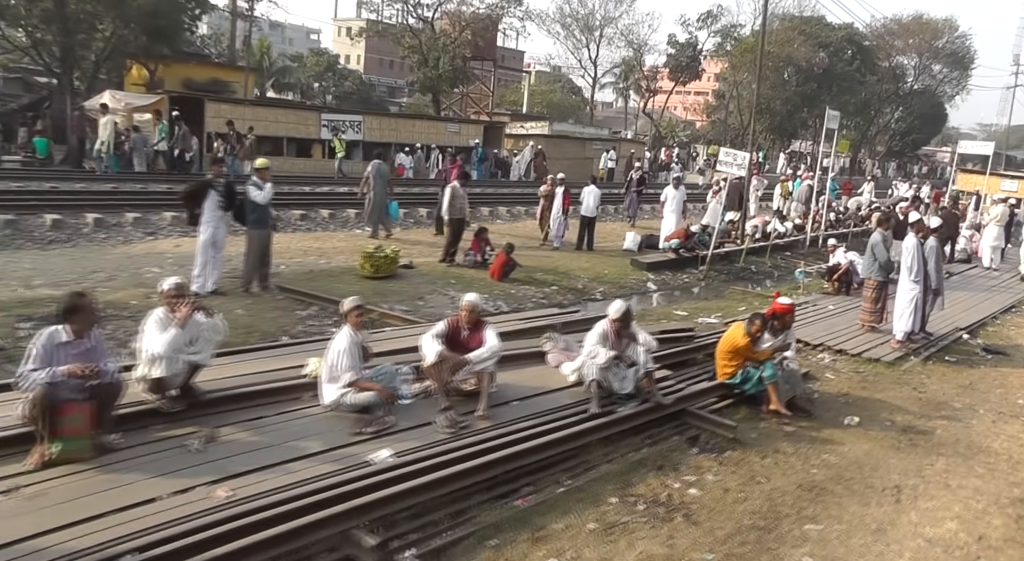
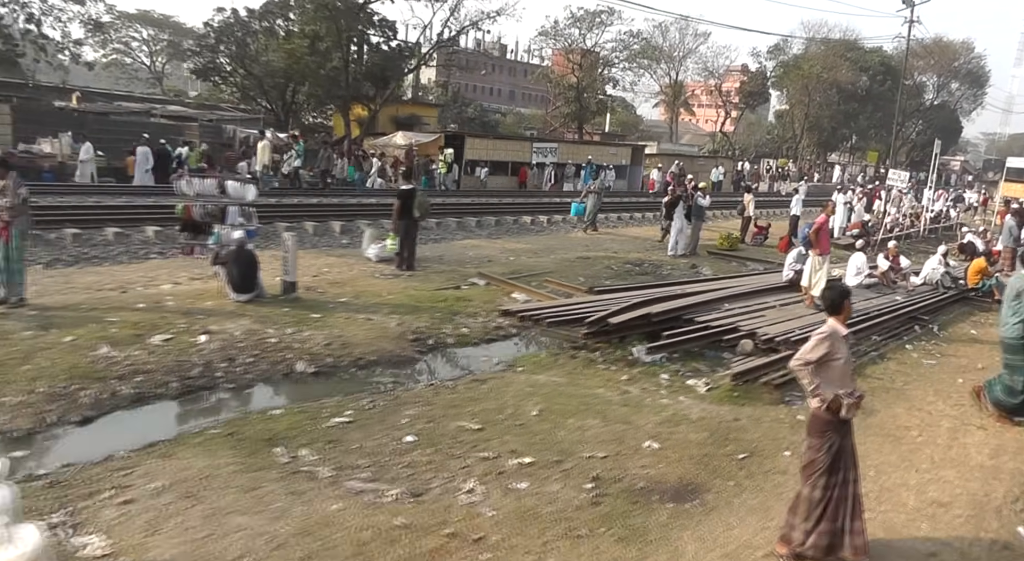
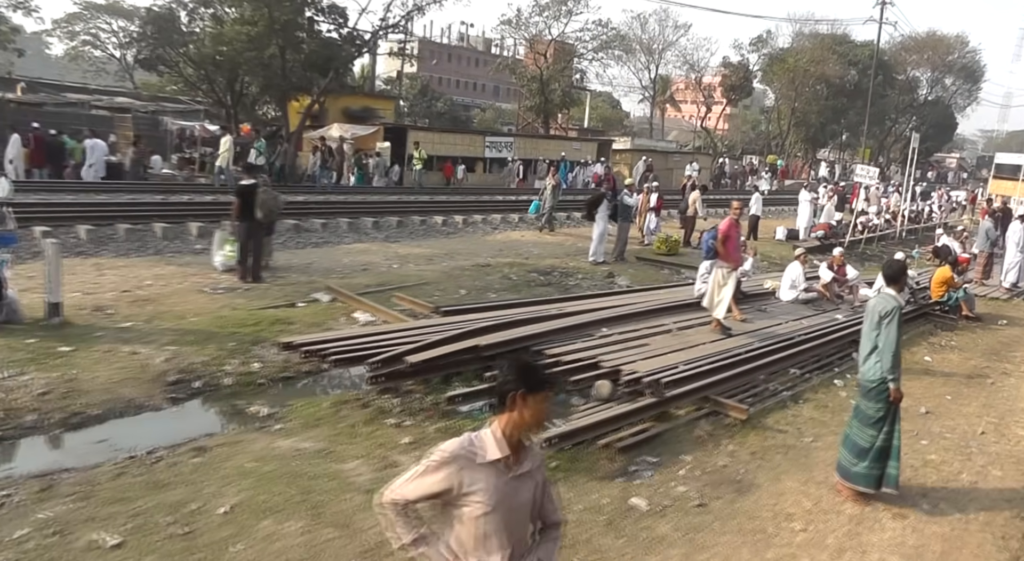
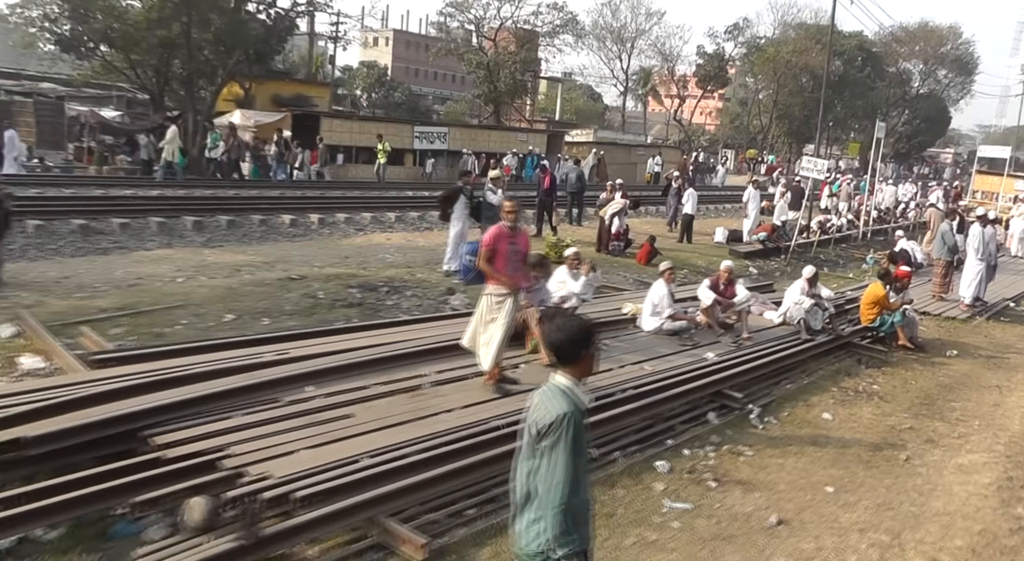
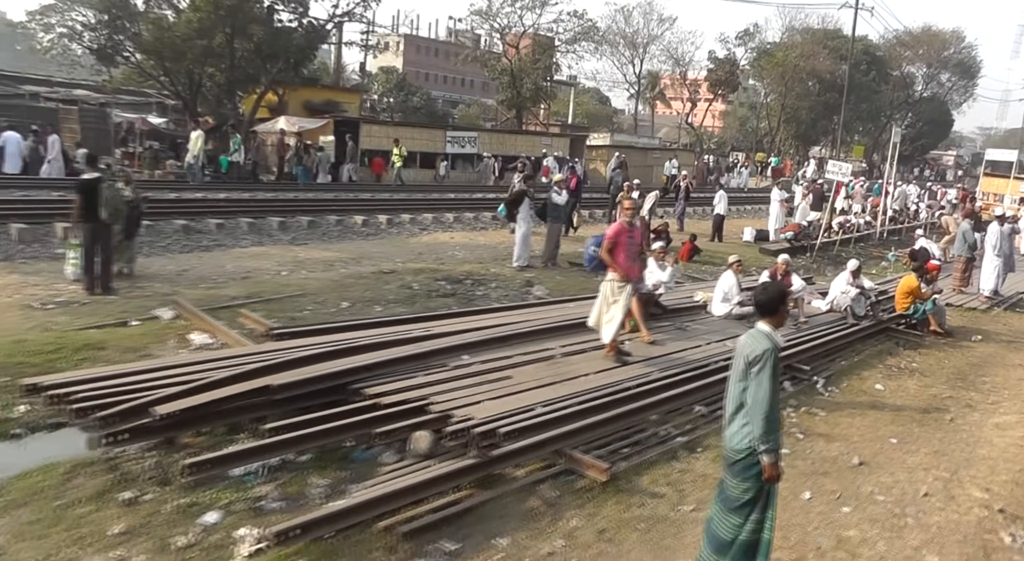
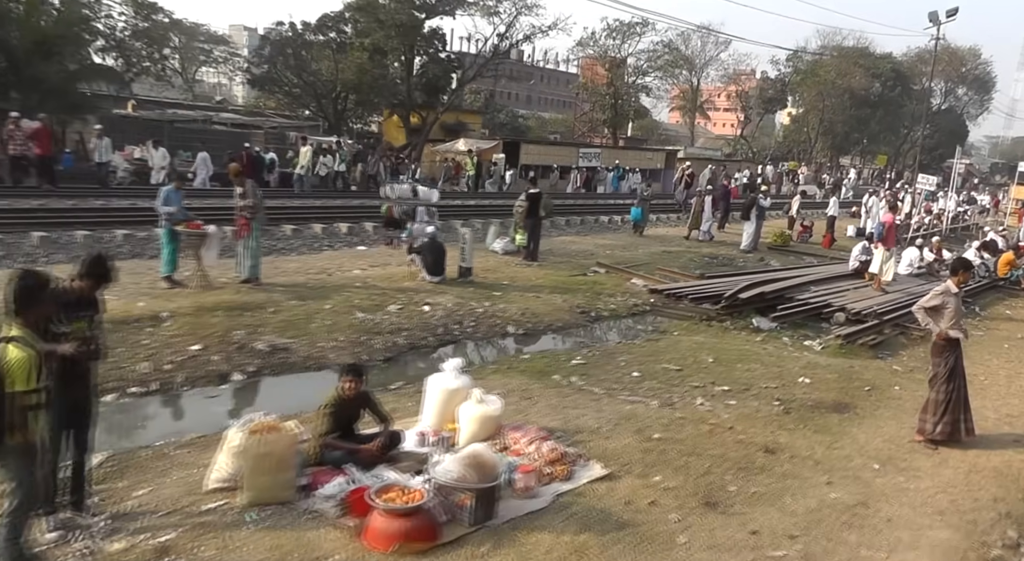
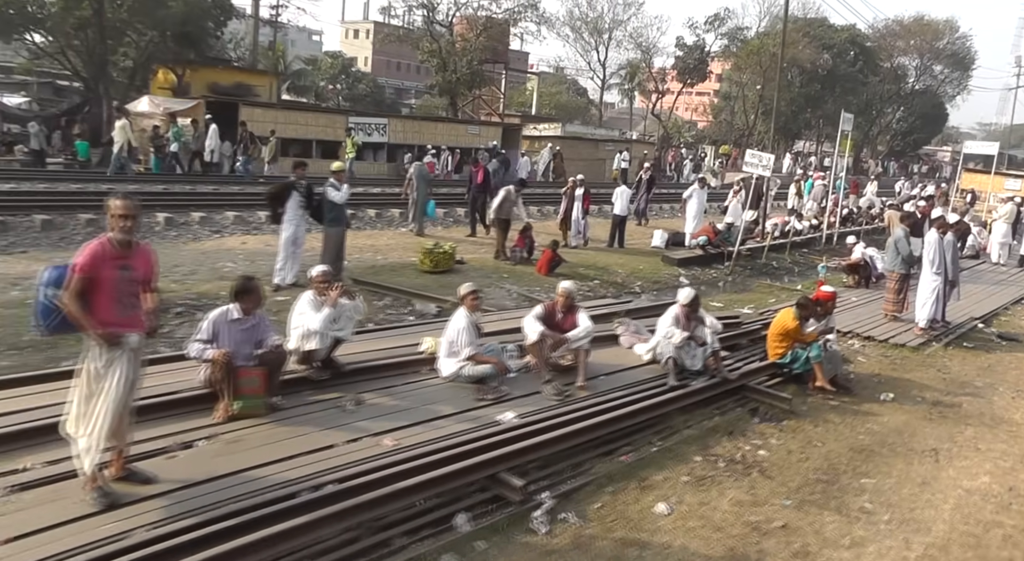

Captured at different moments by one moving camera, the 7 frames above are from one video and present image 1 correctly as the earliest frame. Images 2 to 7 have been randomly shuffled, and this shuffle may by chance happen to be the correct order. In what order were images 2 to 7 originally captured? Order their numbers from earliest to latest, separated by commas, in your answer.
7, 4, 5, 3, 2, 6
